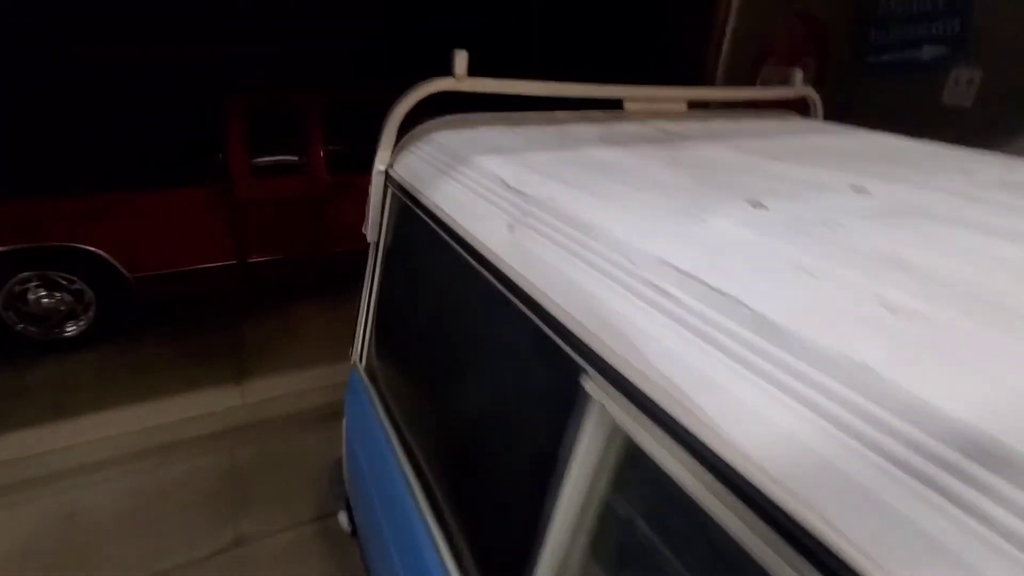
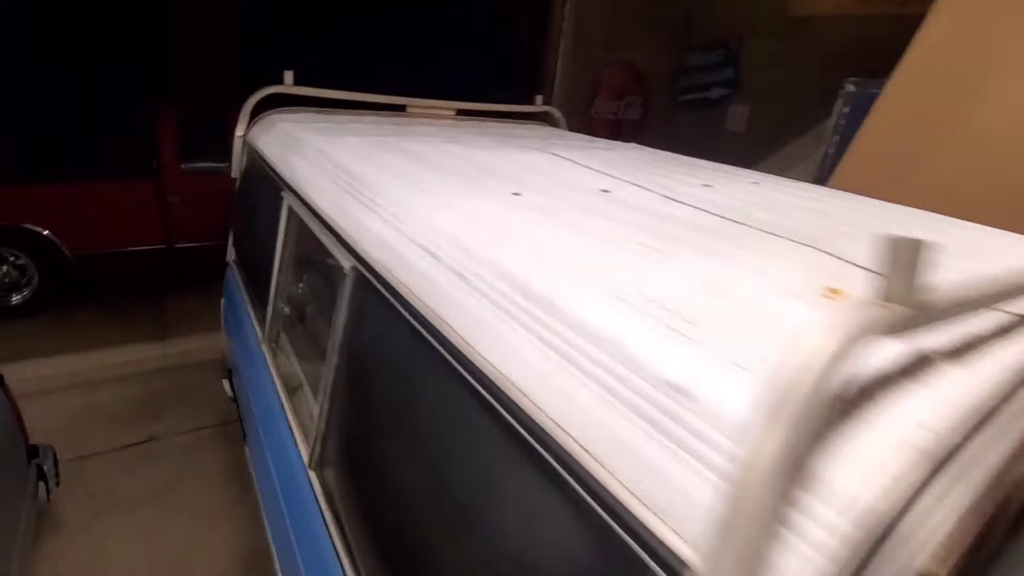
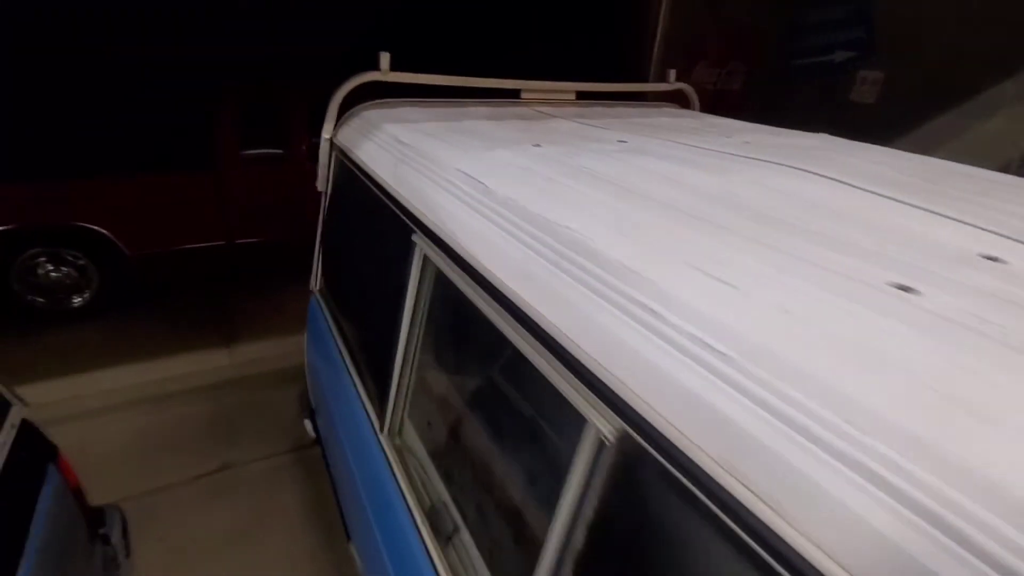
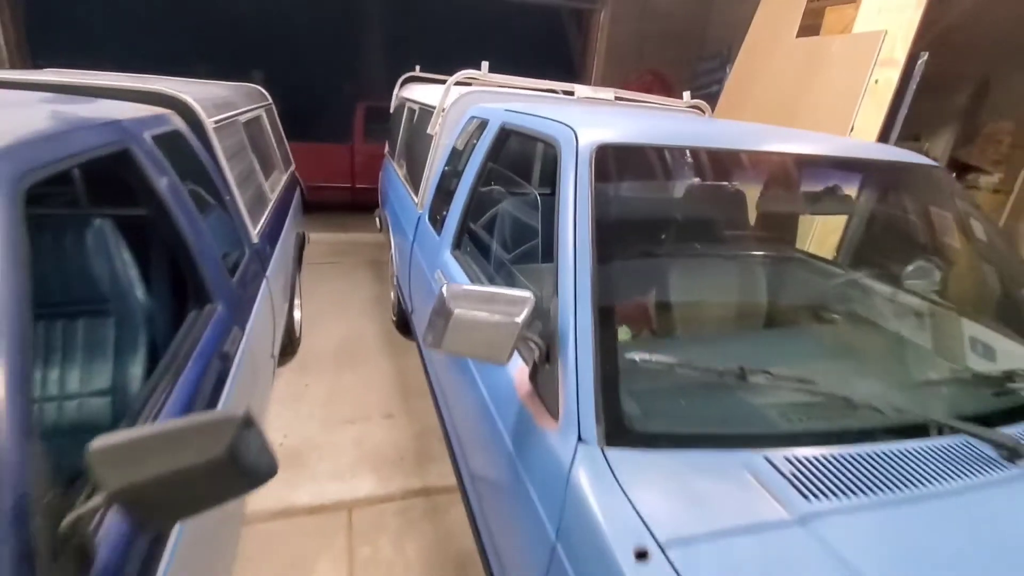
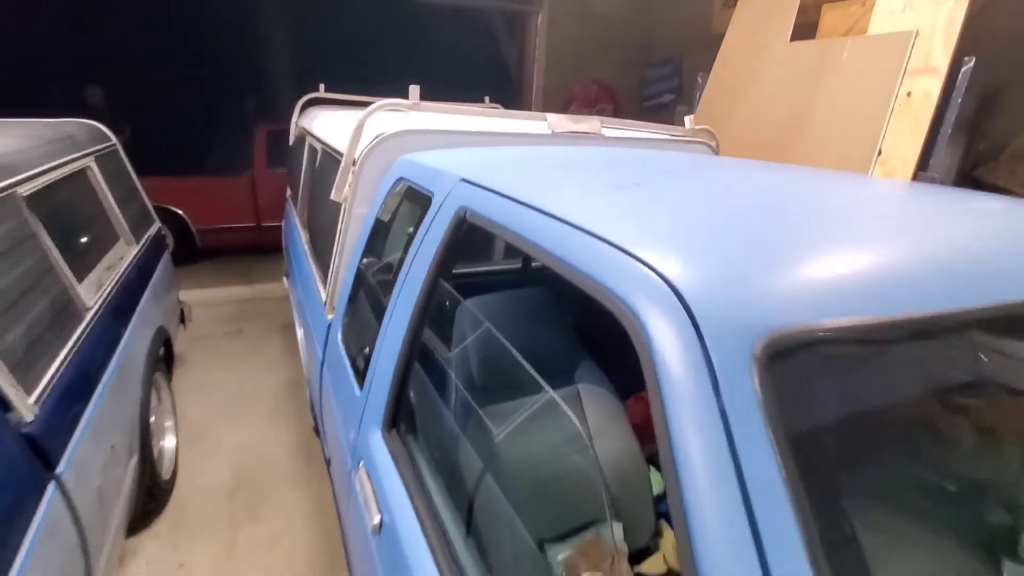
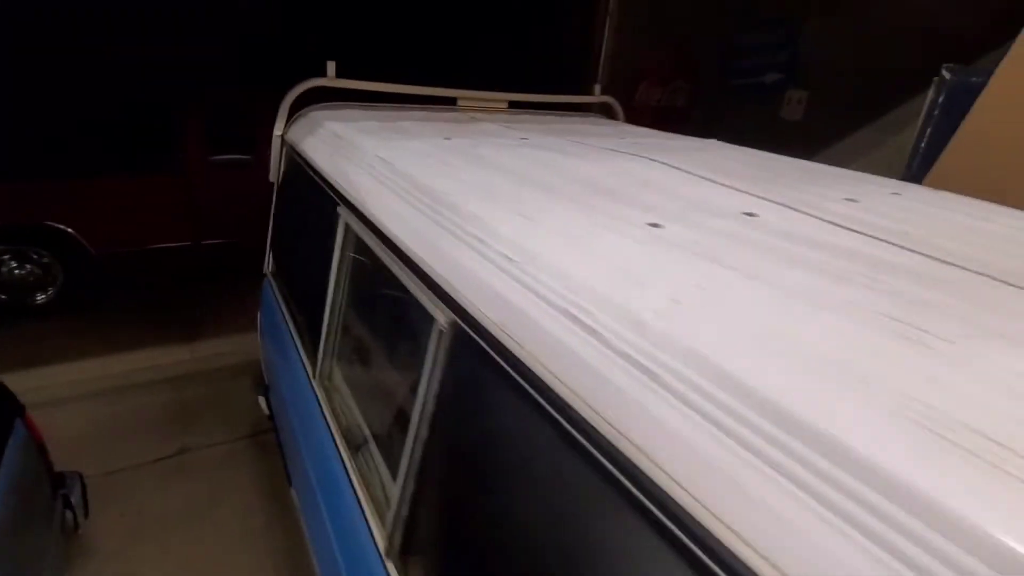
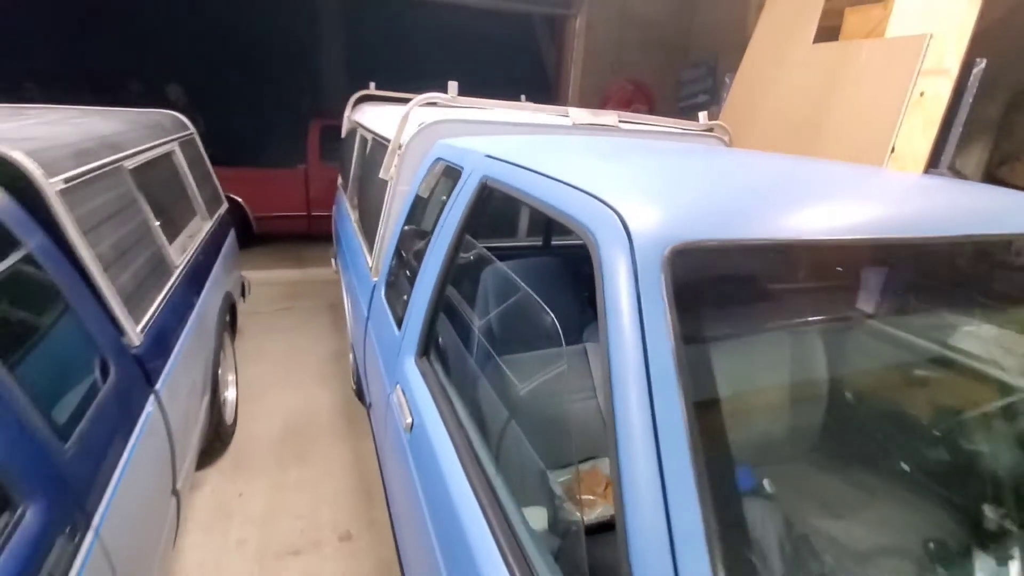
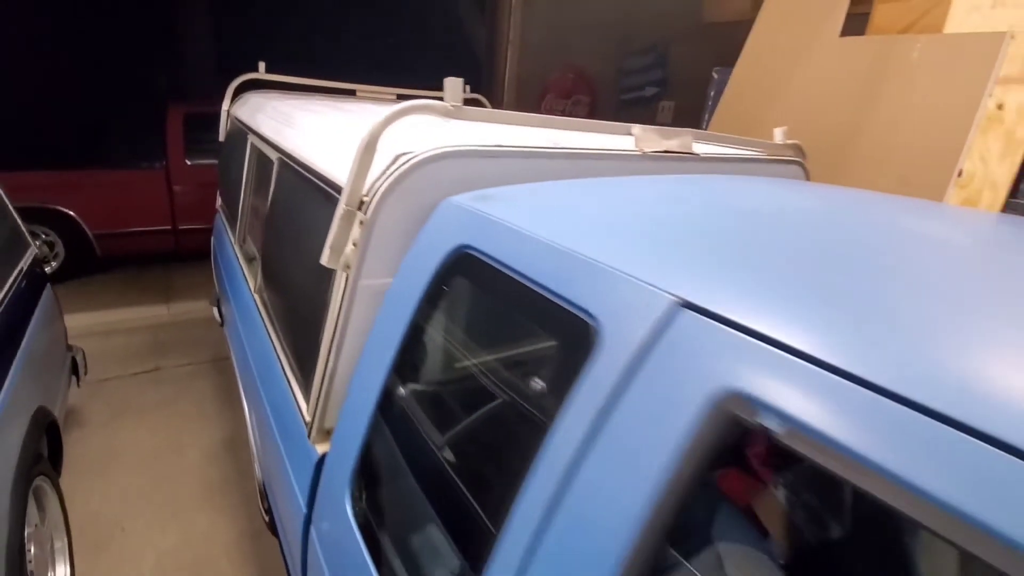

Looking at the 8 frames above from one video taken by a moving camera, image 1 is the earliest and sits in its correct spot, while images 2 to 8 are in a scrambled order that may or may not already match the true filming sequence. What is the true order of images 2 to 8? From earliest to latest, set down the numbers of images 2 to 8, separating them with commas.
3, 6, 2, 8, 5, 7, 4
